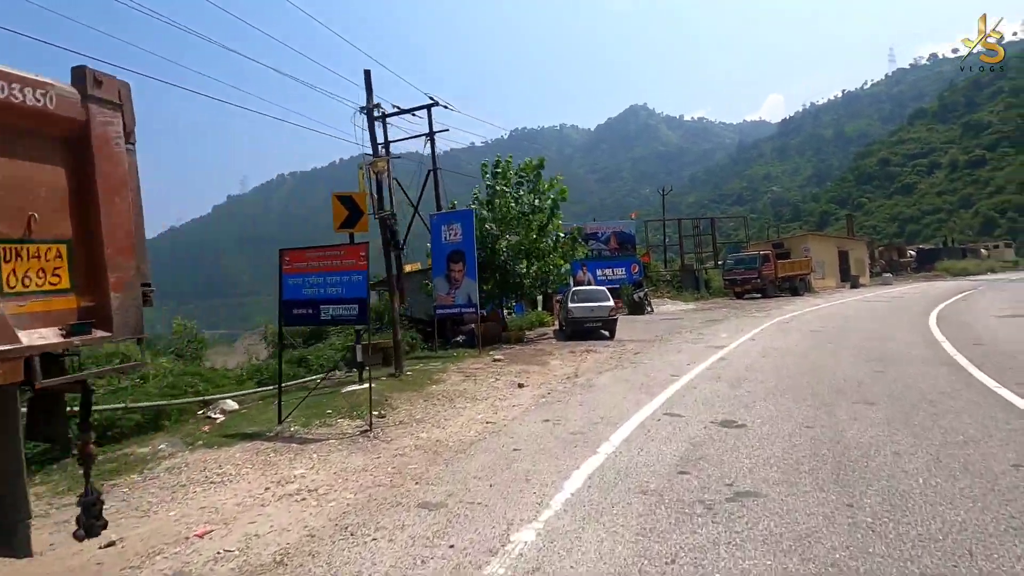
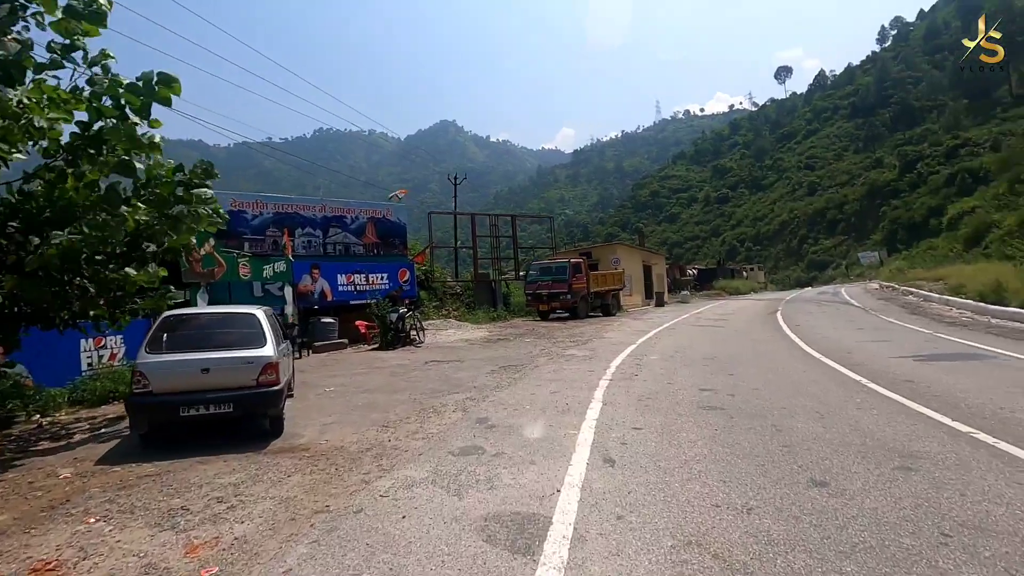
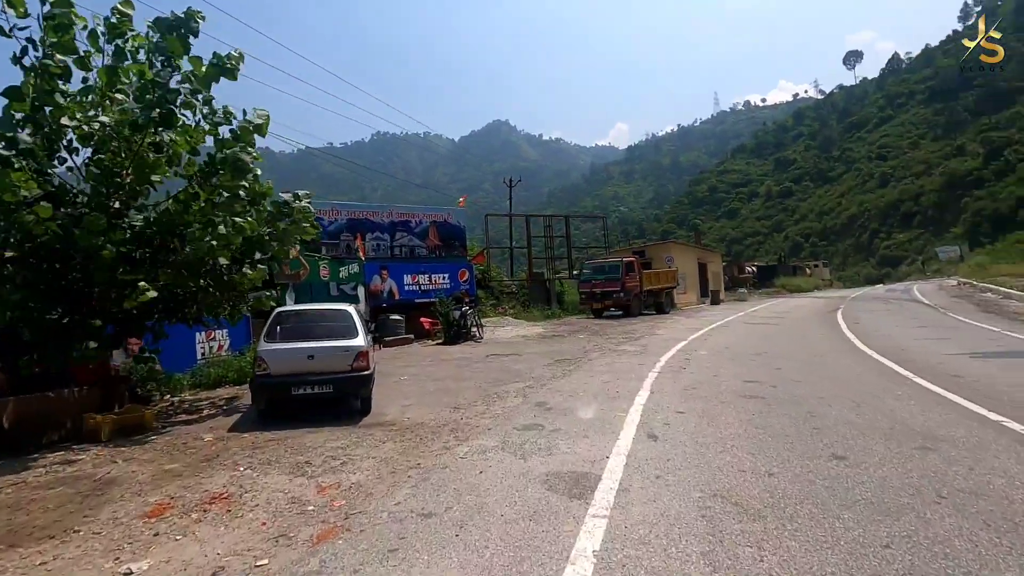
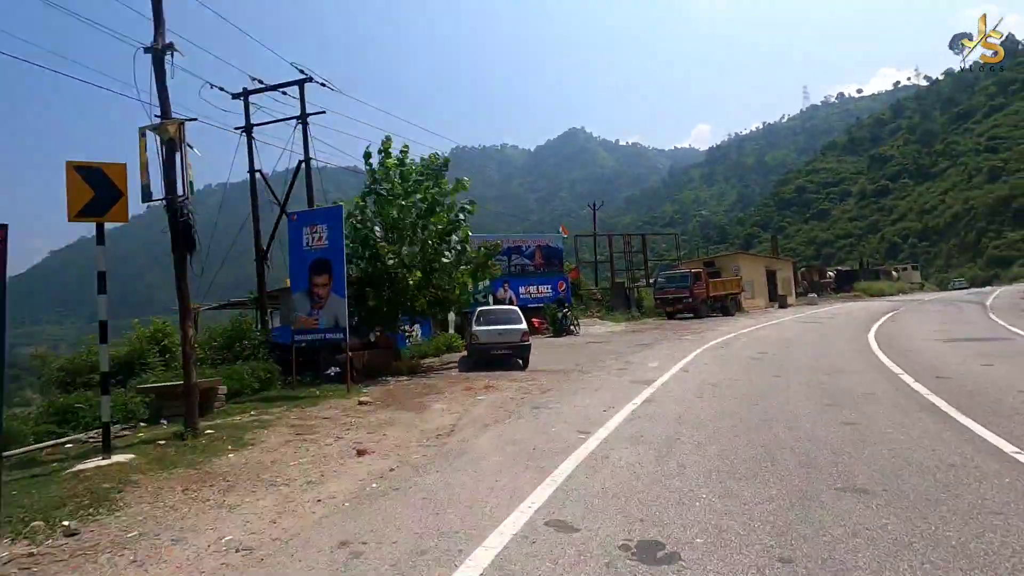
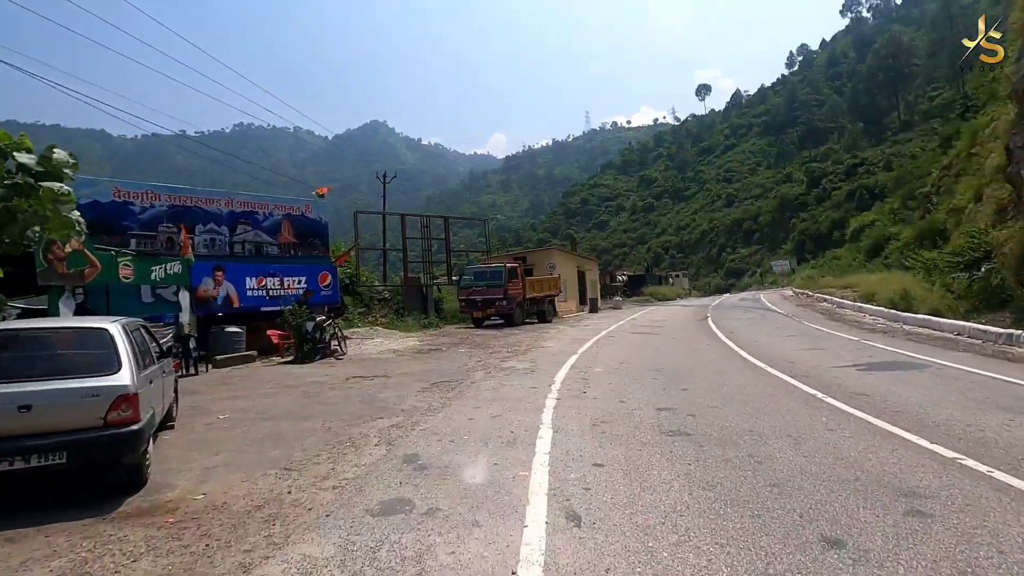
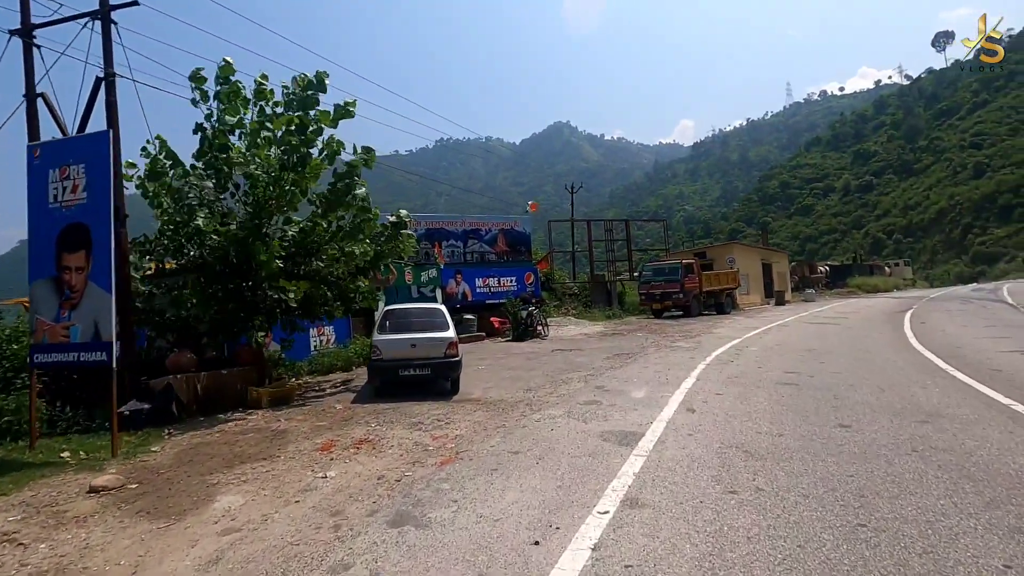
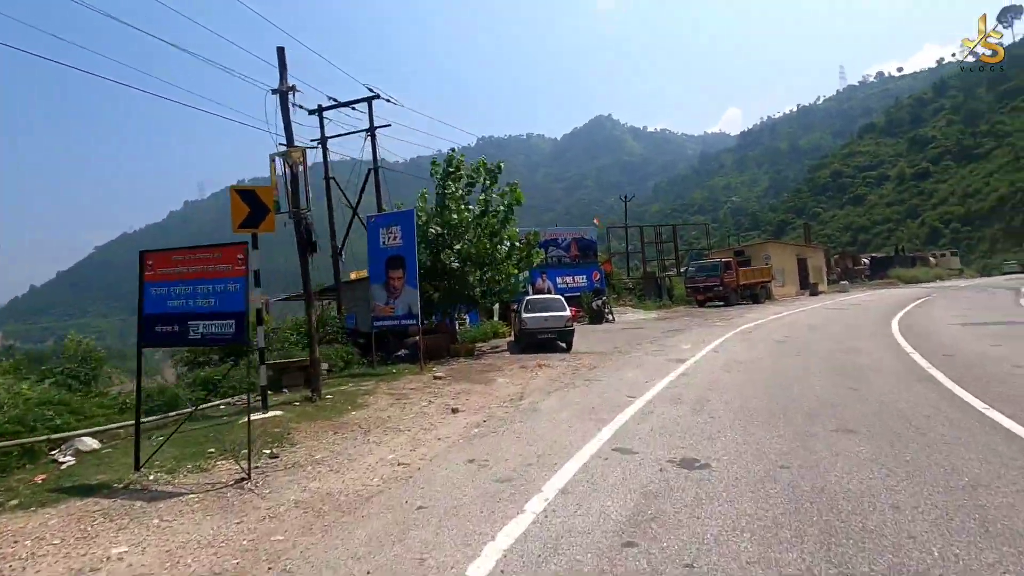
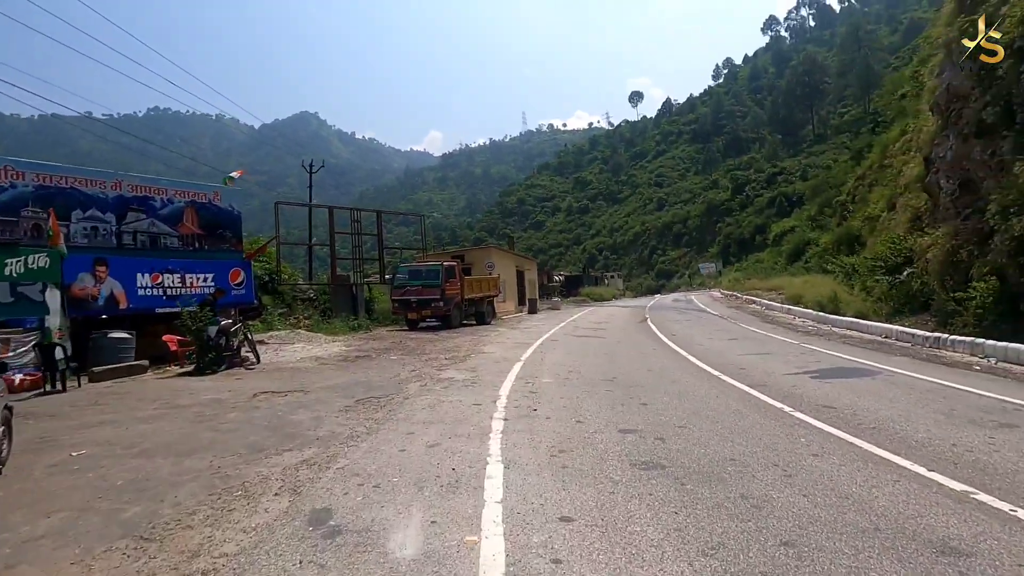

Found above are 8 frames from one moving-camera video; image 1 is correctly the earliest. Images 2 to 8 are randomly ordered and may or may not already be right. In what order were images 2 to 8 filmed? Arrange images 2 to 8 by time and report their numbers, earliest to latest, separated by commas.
7, 4, 6, 3, 2, 5, 8
